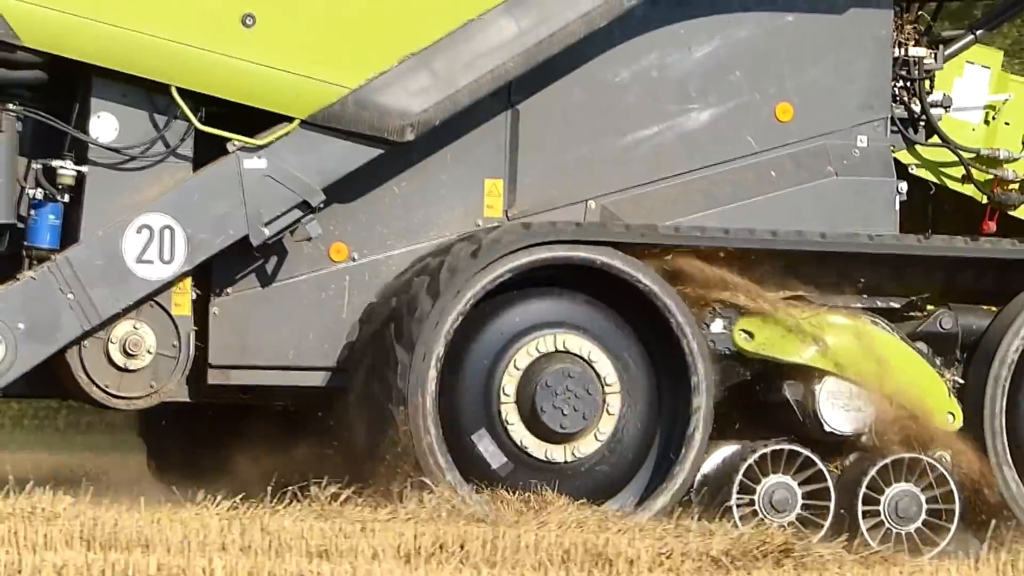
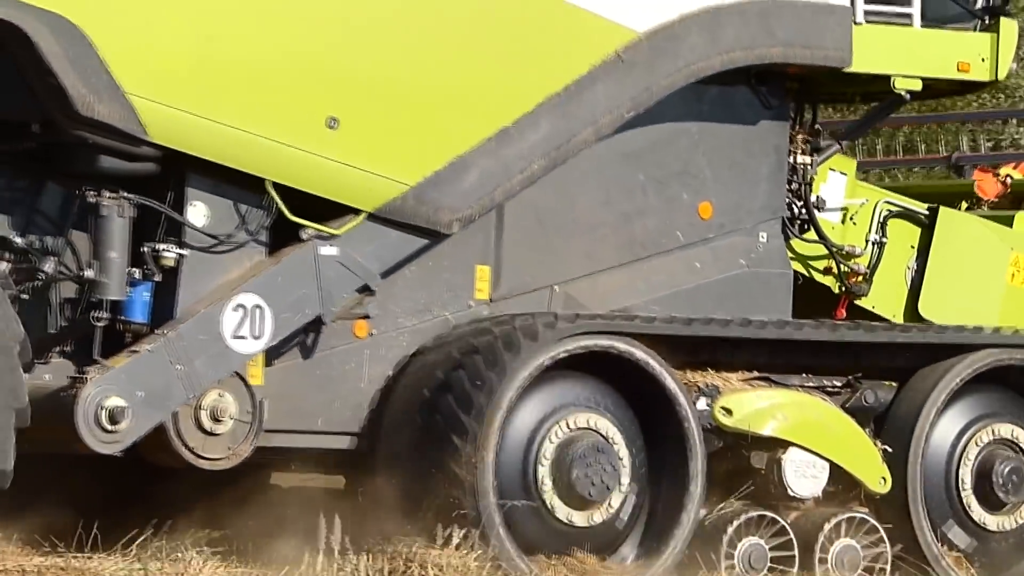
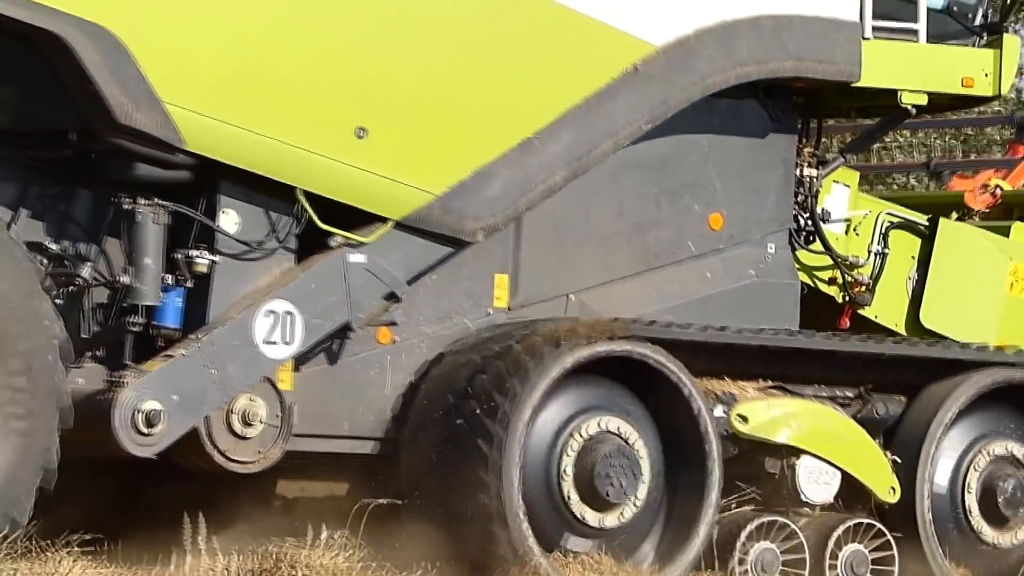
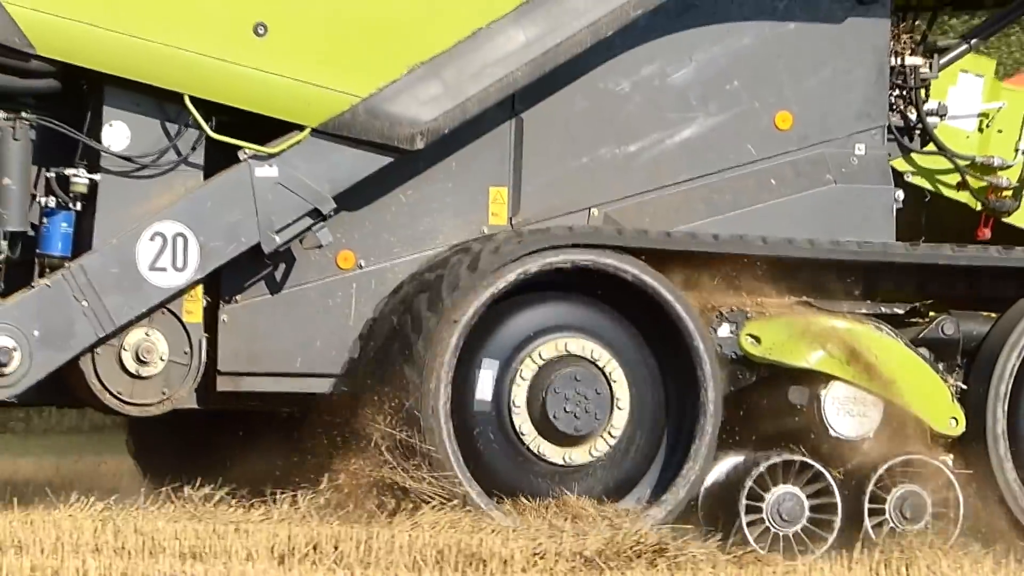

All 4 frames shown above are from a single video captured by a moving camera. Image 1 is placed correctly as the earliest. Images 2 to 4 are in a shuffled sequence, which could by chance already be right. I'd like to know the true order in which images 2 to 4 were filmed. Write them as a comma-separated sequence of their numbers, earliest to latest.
4, 2, 3
